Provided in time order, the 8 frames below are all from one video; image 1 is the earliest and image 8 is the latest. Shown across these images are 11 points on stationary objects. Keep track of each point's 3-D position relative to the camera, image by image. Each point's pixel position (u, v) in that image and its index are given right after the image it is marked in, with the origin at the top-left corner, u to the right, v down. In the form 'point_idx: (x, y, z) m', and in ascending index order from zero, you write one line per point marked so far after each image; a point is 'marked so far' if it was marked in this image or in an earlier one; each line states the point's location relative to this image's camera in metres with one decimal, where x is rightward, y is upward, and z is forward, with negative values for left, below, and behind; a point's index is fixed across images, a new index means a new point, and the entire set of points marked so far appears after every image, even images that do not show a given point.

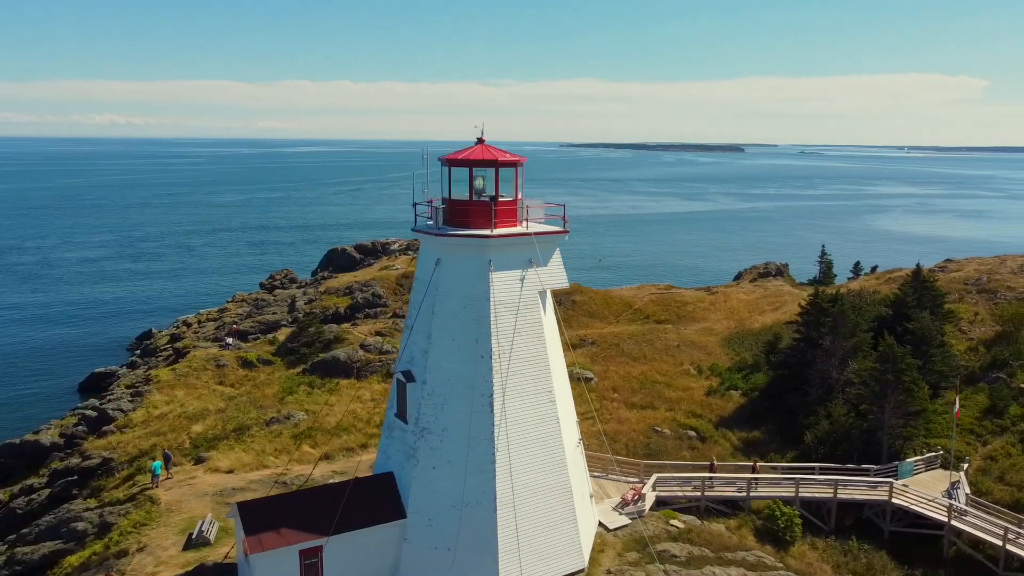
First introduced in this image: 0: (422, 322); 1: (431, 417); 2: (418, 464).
0: (-1.7, -0.6, +15.4) m
1: (-1.5, -2.4, +15.0) m
2: (-1.7, -3.3, +15.1) m
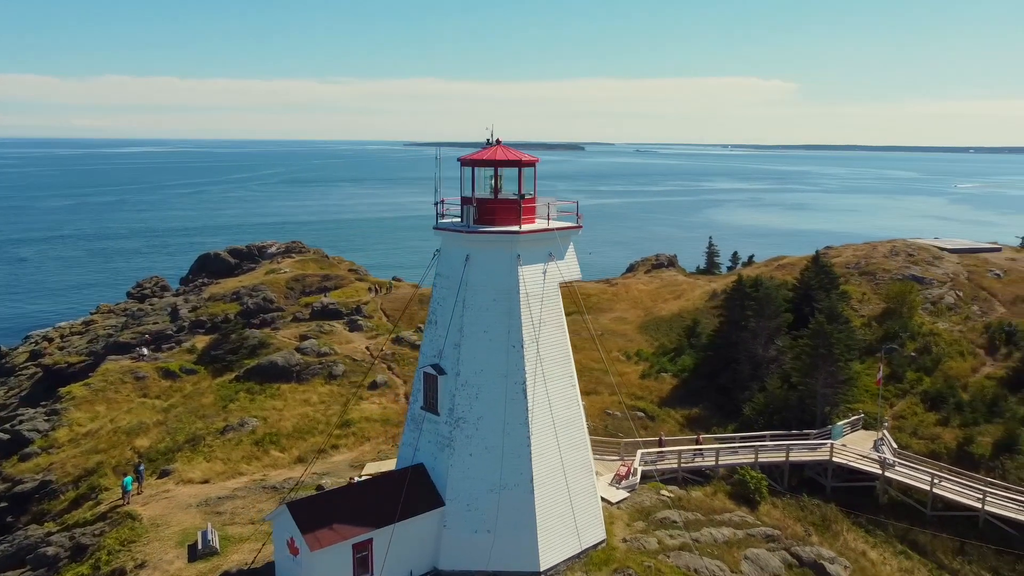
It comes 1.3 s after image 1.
0: (-1.2, -0.6, +16.0) m
1: (-0.9, -2.3, +15.7) m
2: (-1.1, -3.2, +15.8) m
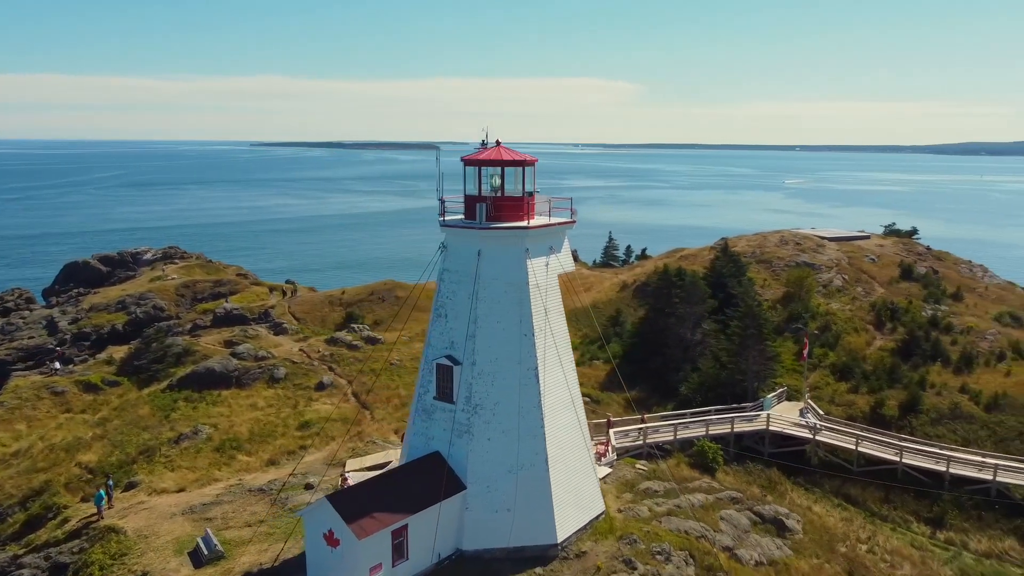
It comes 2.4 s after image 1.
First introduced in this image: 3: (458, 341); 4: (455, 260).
0: (-1.0, -0.4, +16.8) m
1: (-0.6, -2.1, +16.6) m
2: (-0.8, -3.1, +16.6) m
3: (-1.1, -1.1, +16.9) m
4: (-1.2, +0.6, +17.1) m
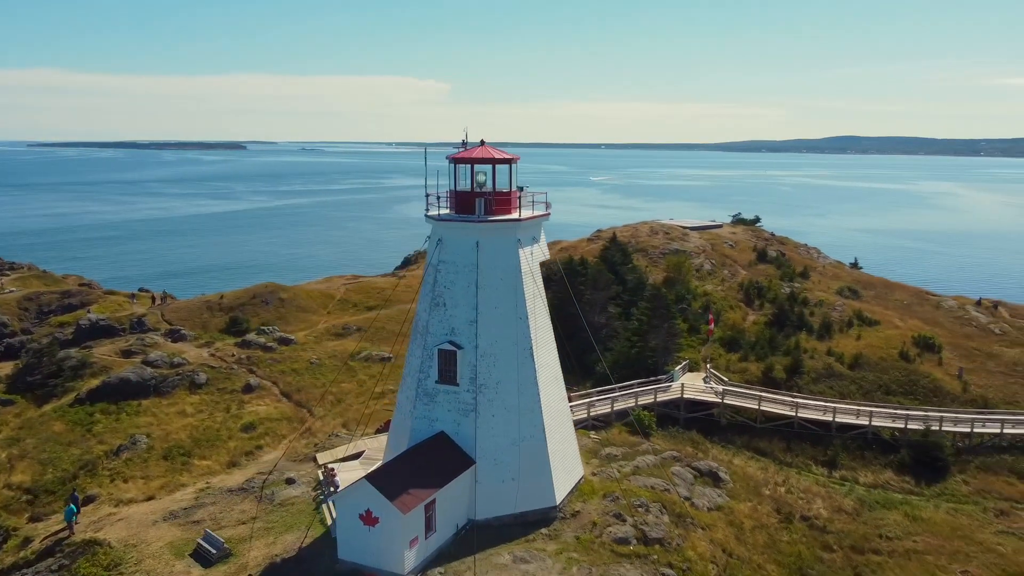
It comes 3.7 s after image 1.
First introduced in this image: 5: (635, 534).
0: (-1.1, -0.2, +18.1) m
1: (-0.6, -1.9, +18.0) m
2: (-0.7, -2.8, +17.9) m
3: (-1.2, -0.9, +18.1) m
4: (-1.4, +0.8, +18.3) m
5: (+2.8, -5.6, +18.5) m
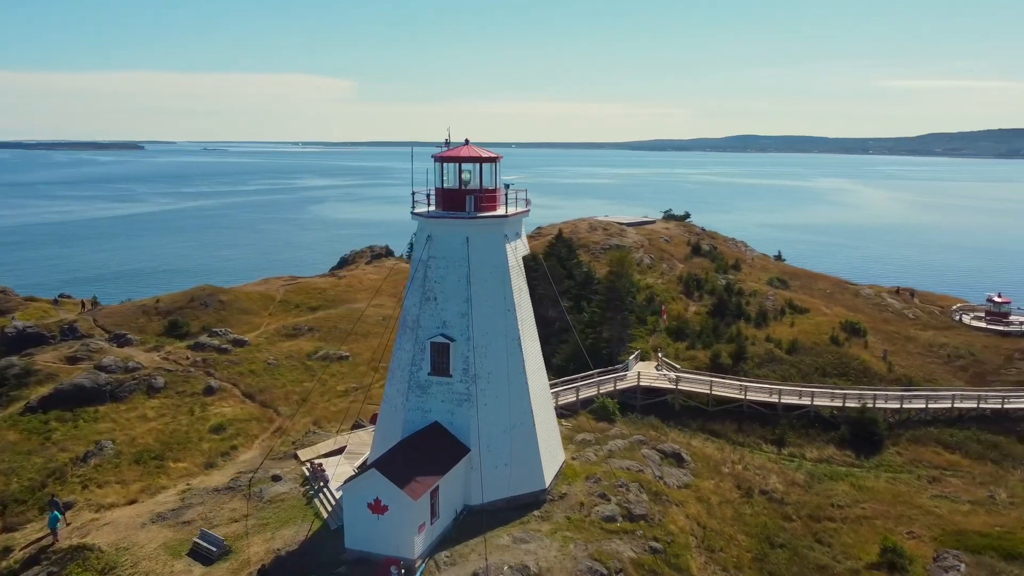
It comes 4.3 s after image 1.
0: (-1.3, -0.1, +18.7) m
1: (-0.8, -1.7, +18.7) m
2: (-0.9, -2.7, +18.6) m
3: (-1.4, -0.7, +18.7) m
4: (-1.7, +0.9, +18.9) m
5: (+2.6, -5.4, +19.6) m
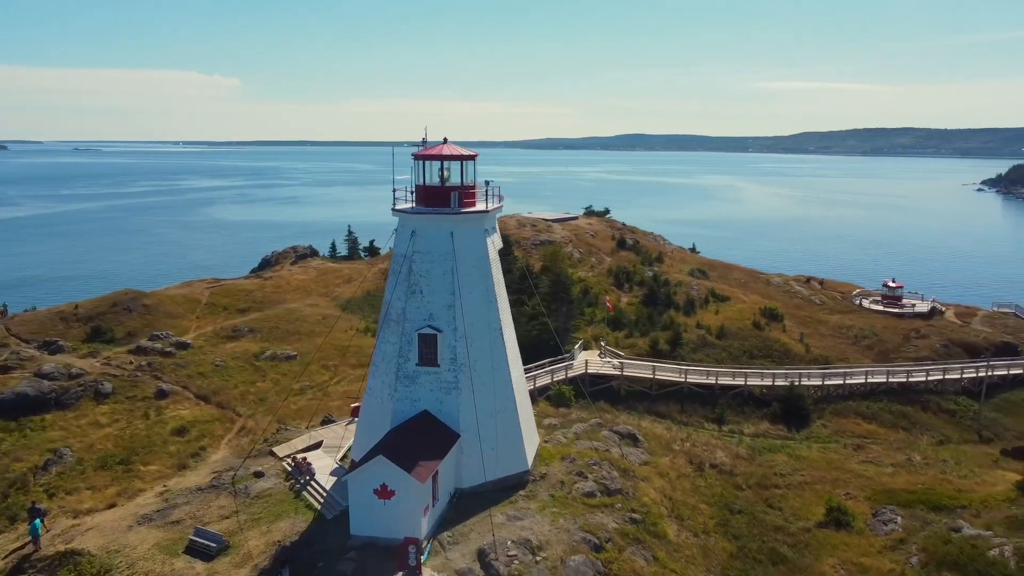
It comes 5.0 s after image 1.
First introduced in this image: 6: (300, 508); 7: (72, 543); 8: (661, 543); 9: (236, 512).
0: (-1.7, +0.1, +19.5) m
1: (-1.1, -1.6, +19.5) m
2: (-1.2, -2.5, +19.5) m
3: (-1.8, -0.6, +19.5) m
4: (-2.1, +1.1, +19.6) m
5: (+2.2, -5.1, +20.9) m
6: (-5.1, -5.2, +19.4) m
7: (-9.9, -5.7, +18.3) m
8: (+3.6, -6.1, +19.5) m
9: (-6.6, -5.3, +19.4) m
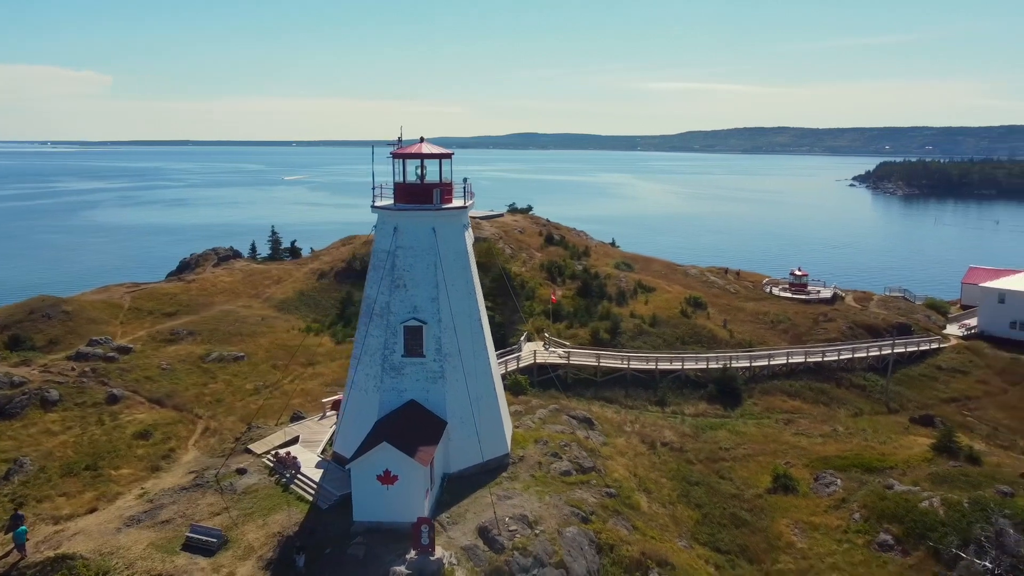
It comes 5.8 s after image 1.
0: (-2.2, +0.3, +20.3) m
1: (-1.5, -1.4, +20.4) m
2: (-1.6, -2.3, +20.3) m
3: (-2.2, -0.4, +20.3) m
4: (-2.6, +1.2, +20.4) m
5: (+1.6, -4.9, +22.1) m
6: (-5.4, -5.2, +19.8) m
7: (-10.0, -5.8, +18.1) m
8: (+3.2, -5.8, +20.9) m
9: (-6.9, -5.3, +19.5) m
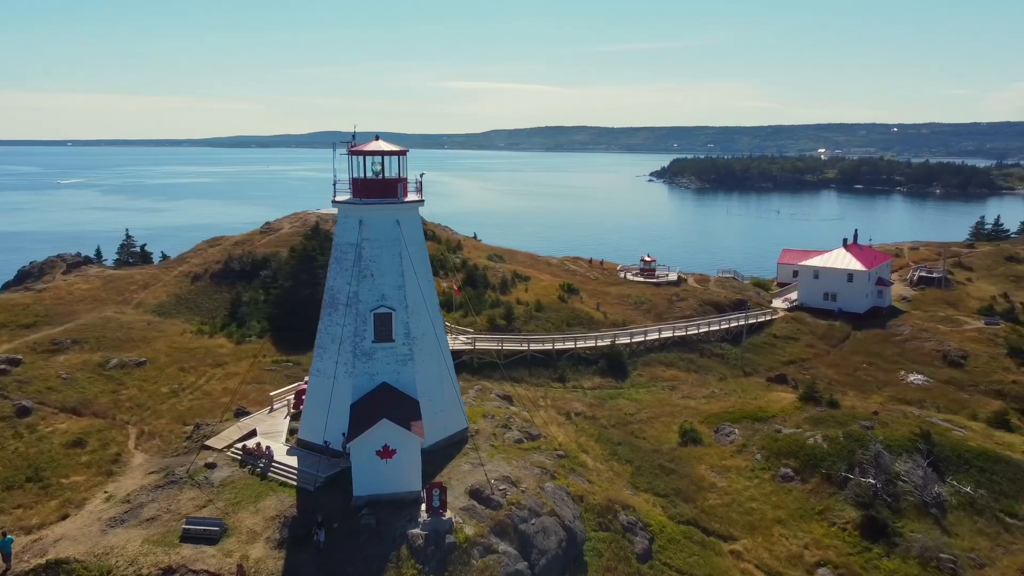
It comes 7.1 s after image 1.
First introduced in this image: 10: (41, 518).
0: (-3.2, +0.6, +21.6) m
1: (-2.5, -1.1, +21.8) m
2: (-2.6, -2.0, +21.8) m
3: (-3.2, -0.1, +21.6) m
4: (-3.7, +1.5, +21.6) m
5: (+0.3, -4.4, +24.3) m
6: (-6.0, -5.0, +20.4) m
7: (-10.1, -5.8, +17.7) m
8: (+2.1, -5.2, +23.5) m
9: (-7.4, -5.2, +19.9) m
10: (-11.4, -5.5, +19.4) m
